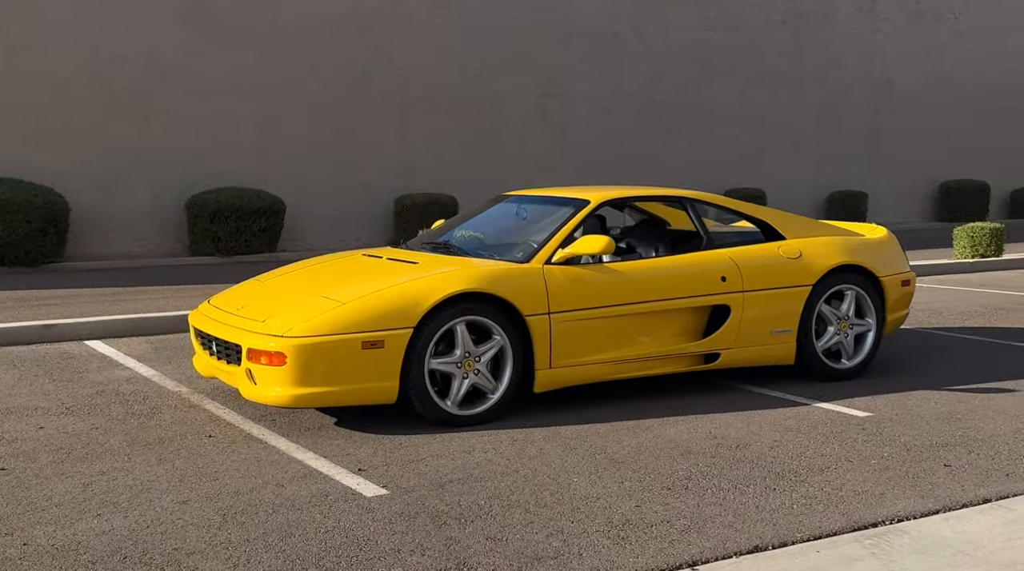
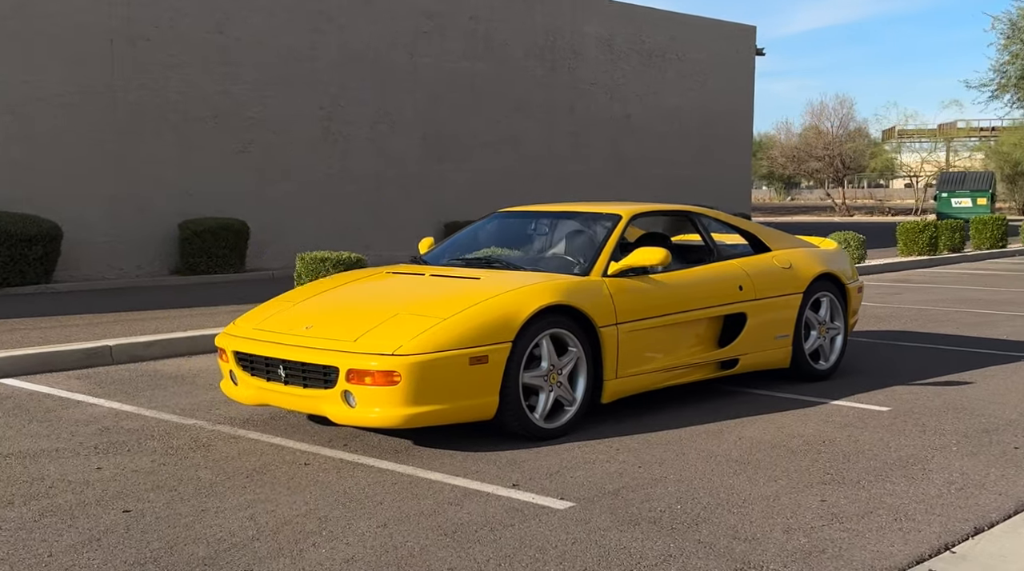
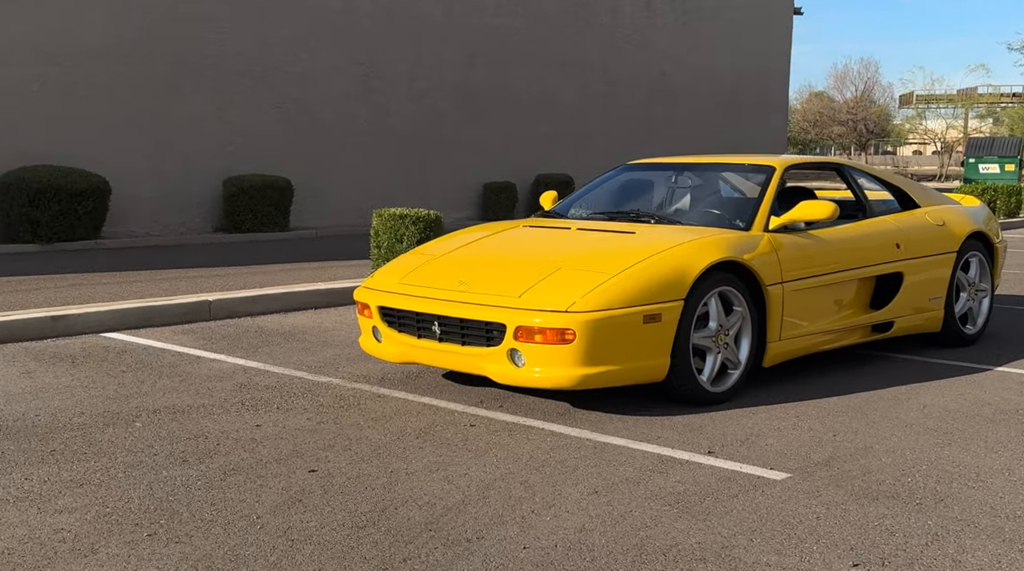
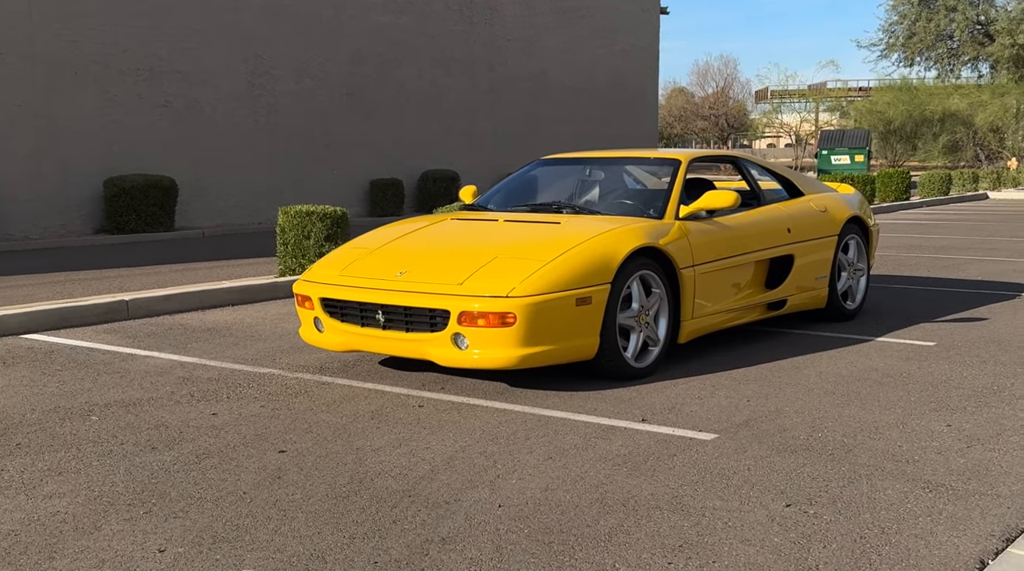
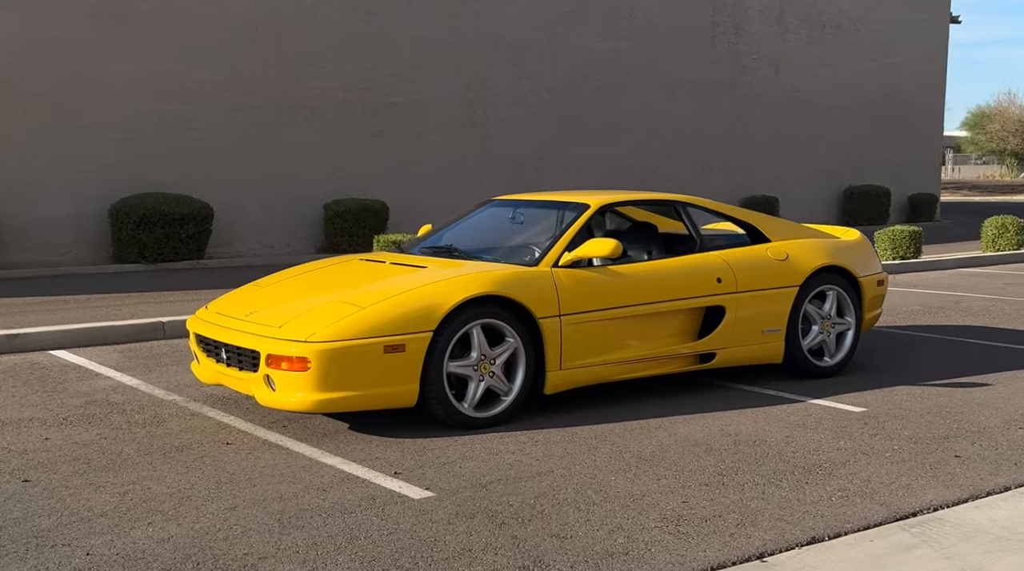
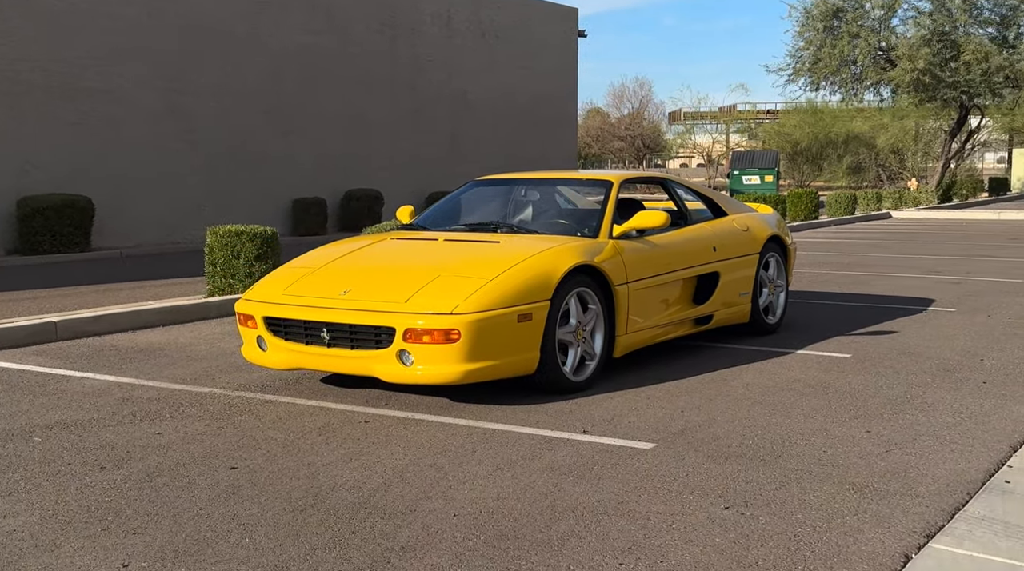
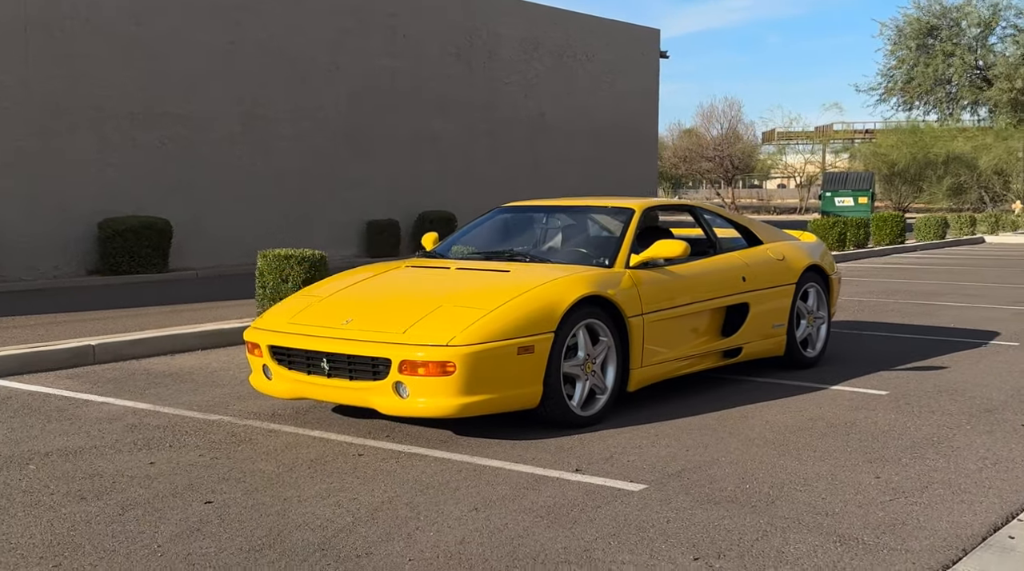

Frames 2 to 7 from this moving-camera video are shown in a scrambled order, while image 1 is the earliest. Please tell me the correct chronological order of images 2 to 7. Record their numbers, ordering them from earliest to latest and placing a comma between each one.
5, 2, 7, 6, 4, 3
